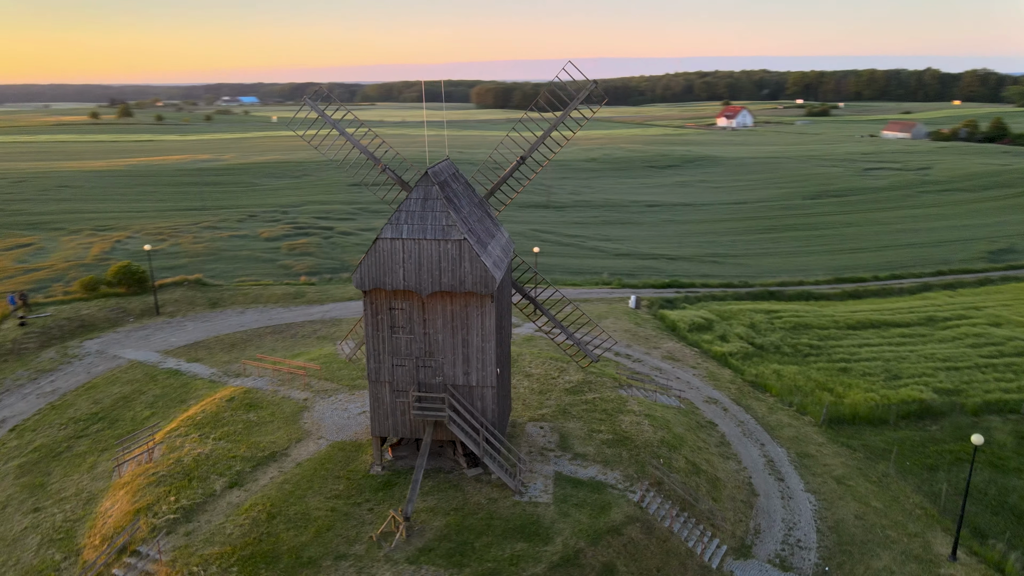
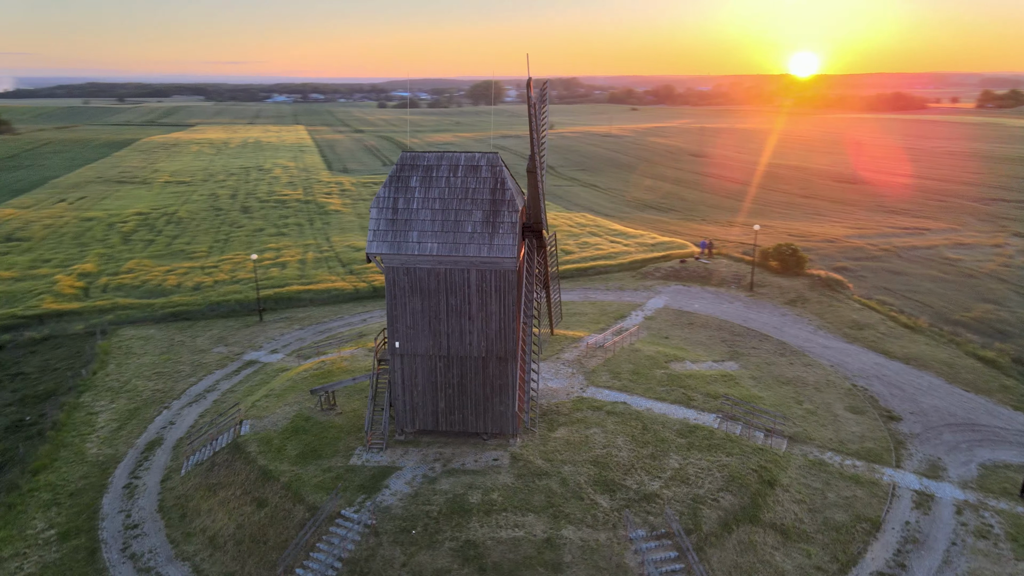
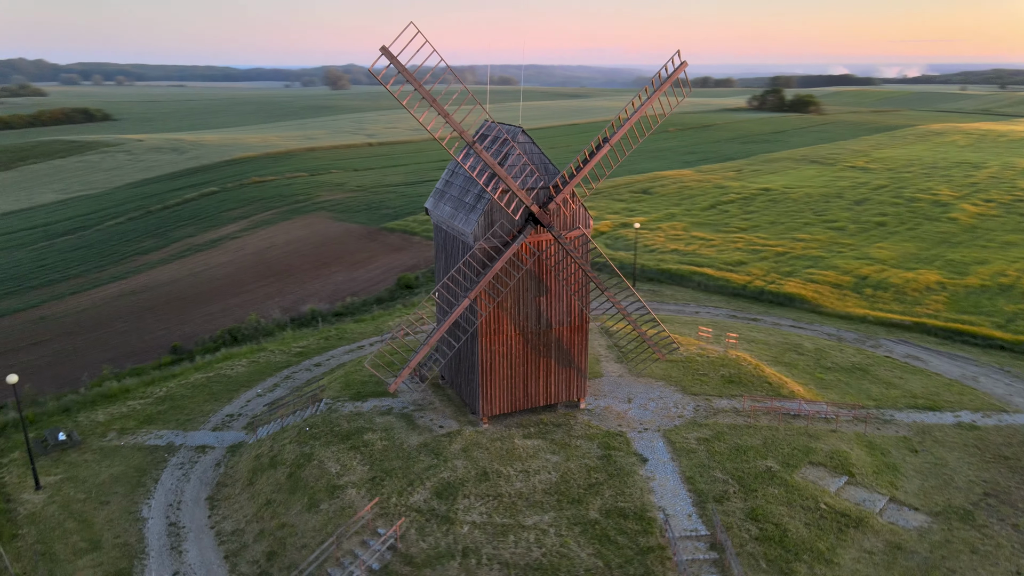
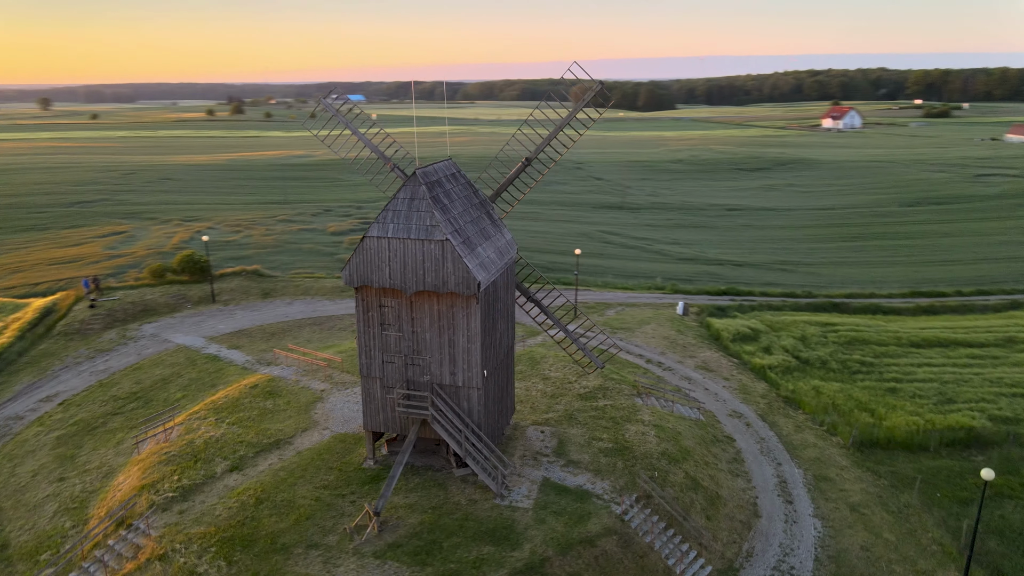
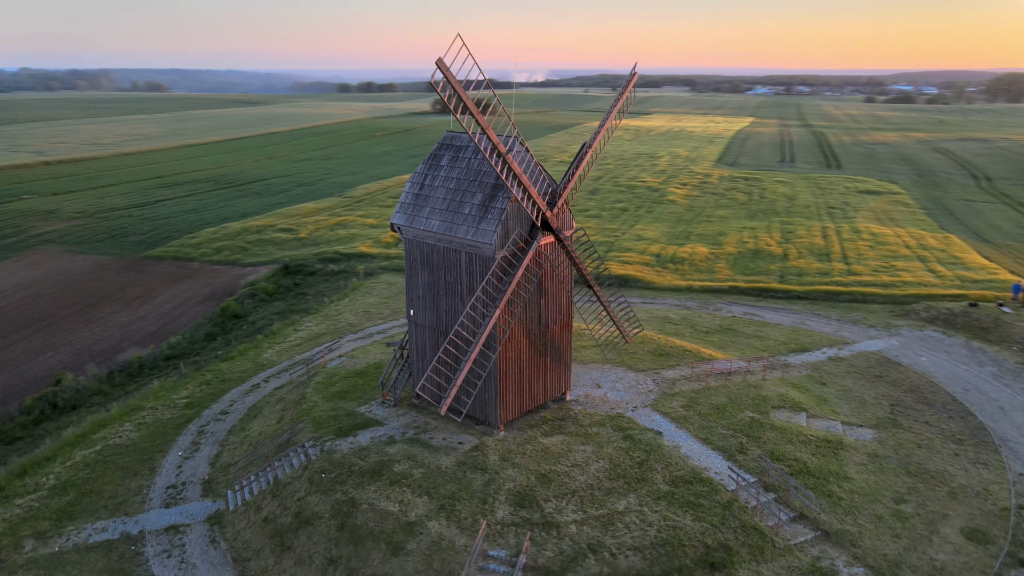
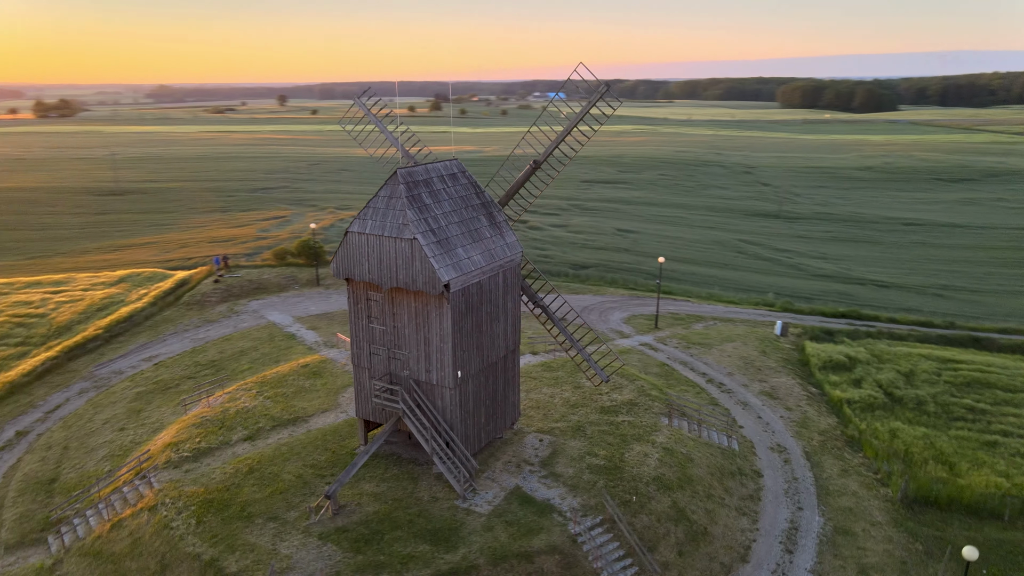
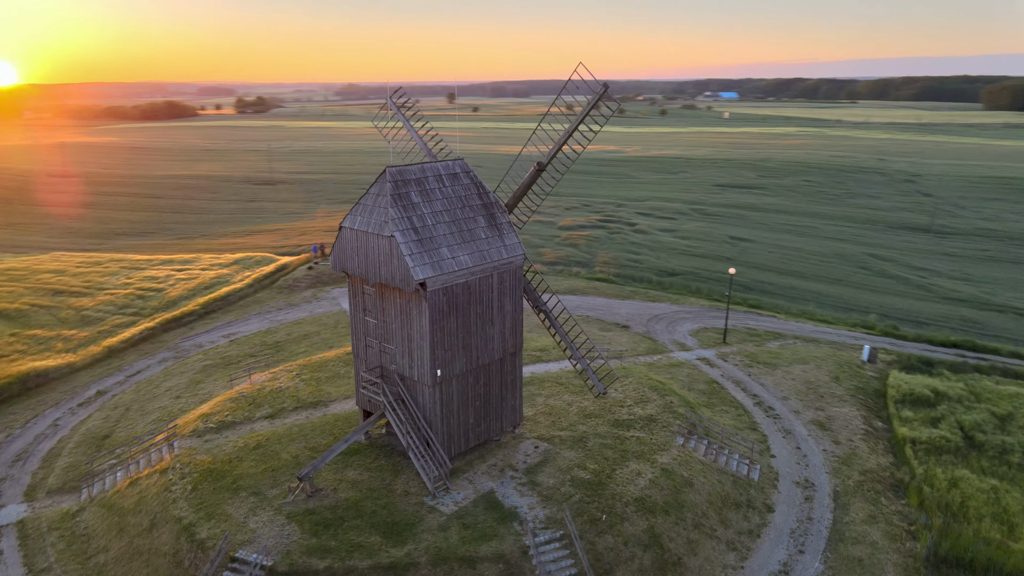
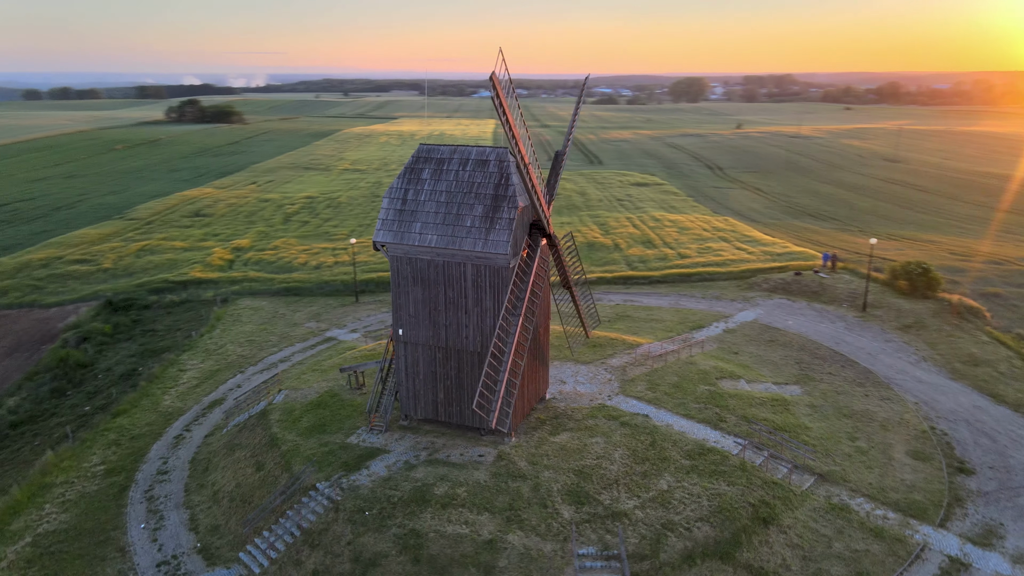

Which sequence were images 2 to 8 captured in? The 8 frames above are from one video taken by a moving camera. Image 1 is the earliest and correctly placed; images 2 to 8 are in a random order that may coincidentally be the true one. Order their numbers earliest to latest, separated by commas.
4, 6, 7, 2, 8, 5, 3
